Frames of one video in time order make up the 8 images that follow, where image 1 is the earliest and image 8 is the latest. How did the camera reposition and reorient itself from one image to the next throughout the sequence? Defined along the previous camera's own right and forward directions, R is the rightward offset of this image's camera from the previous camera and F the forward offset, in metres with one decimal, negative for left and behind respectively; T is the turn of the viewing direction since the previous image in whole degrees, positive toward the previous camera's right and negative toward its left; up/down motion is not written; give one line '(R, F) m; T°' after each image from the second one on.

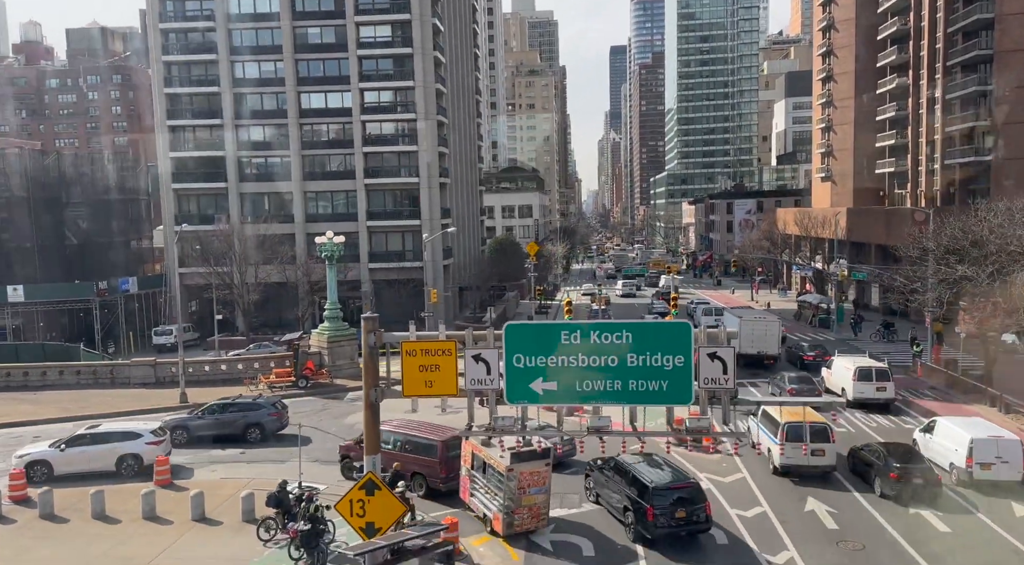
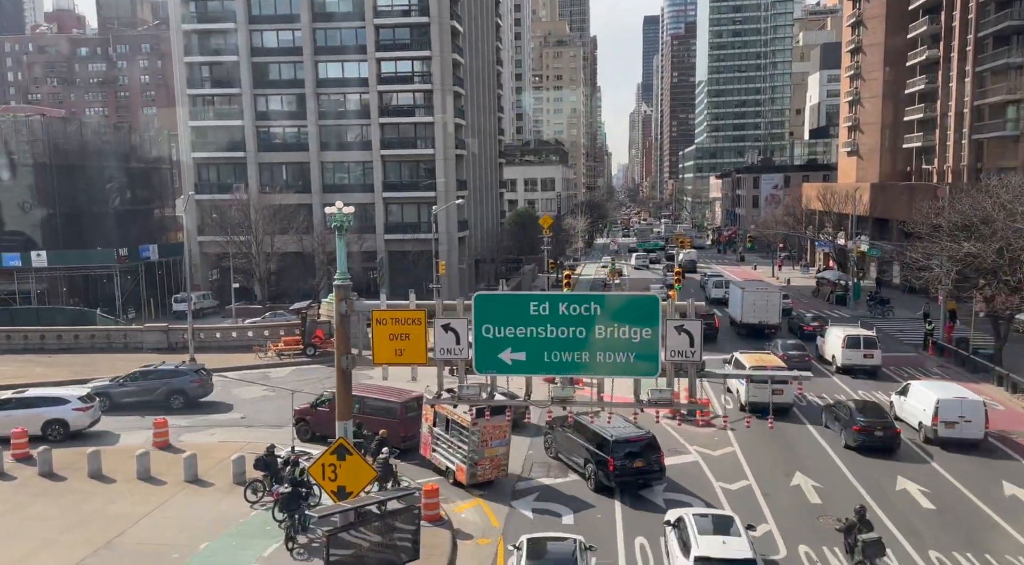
(+1.0, 0.0) m; -2°
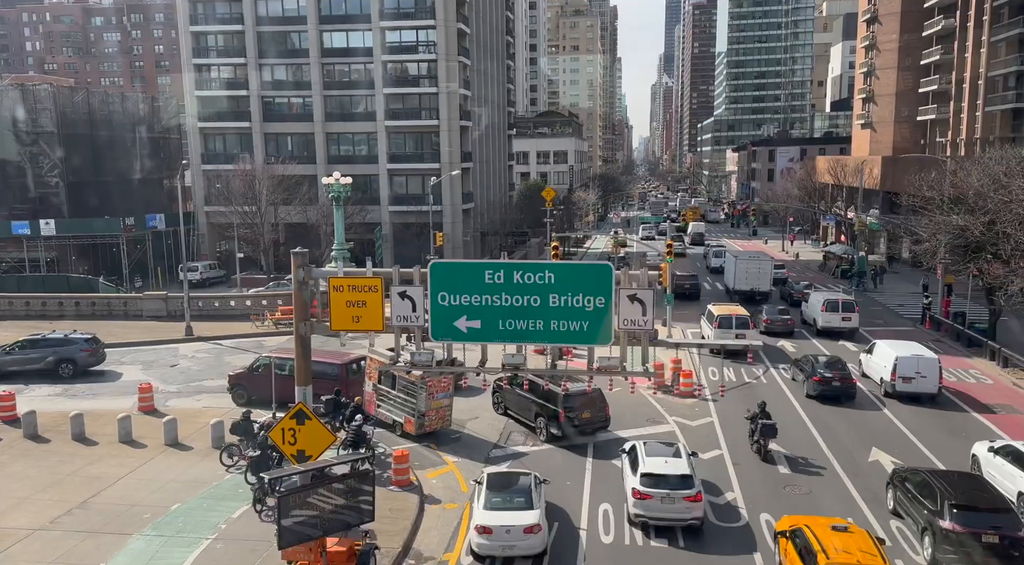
(+1.1, 0.0) m; -1°
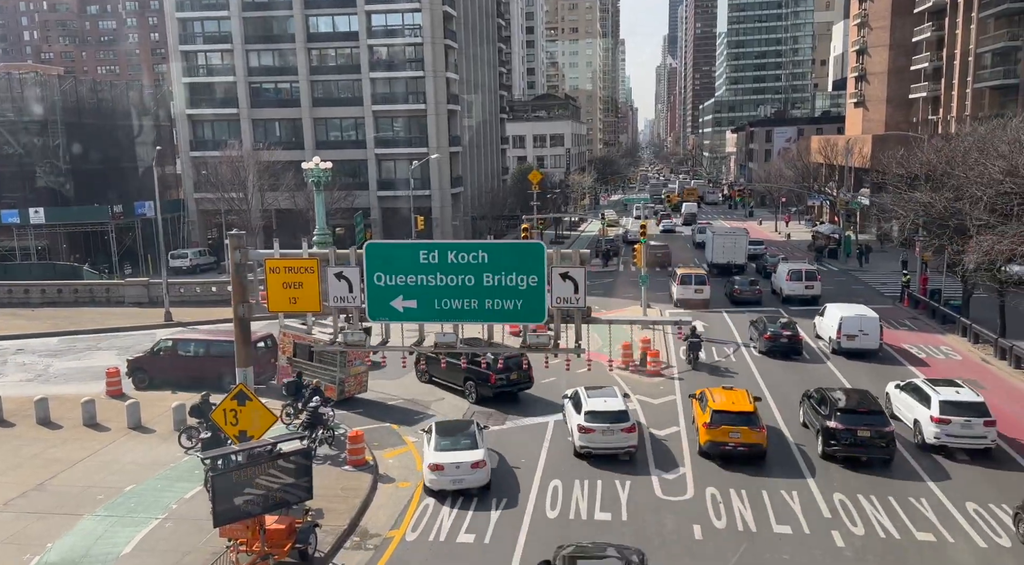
(+1.3, -0.1) m; 0°
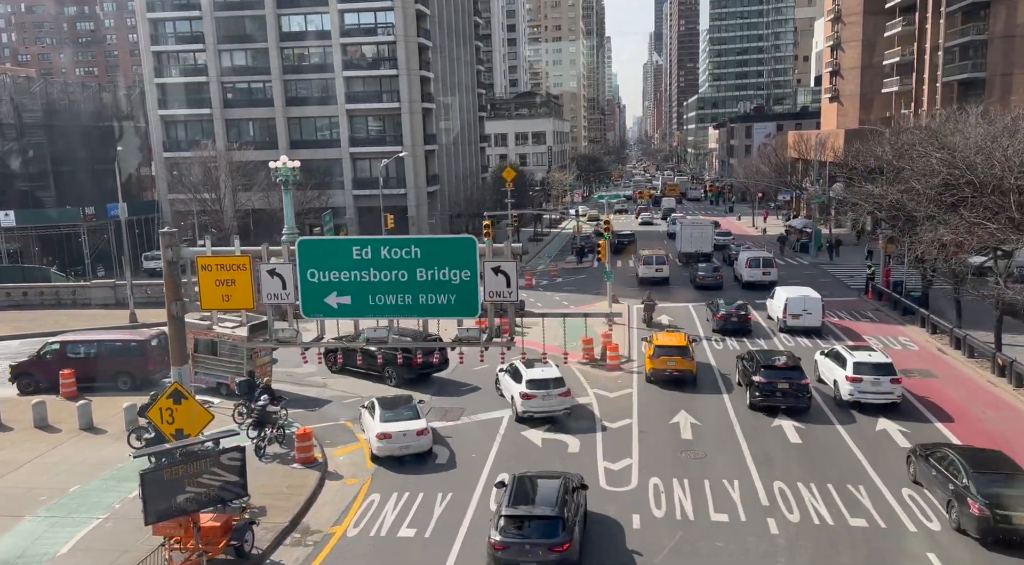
(+1.0, -0.1) m; +1°
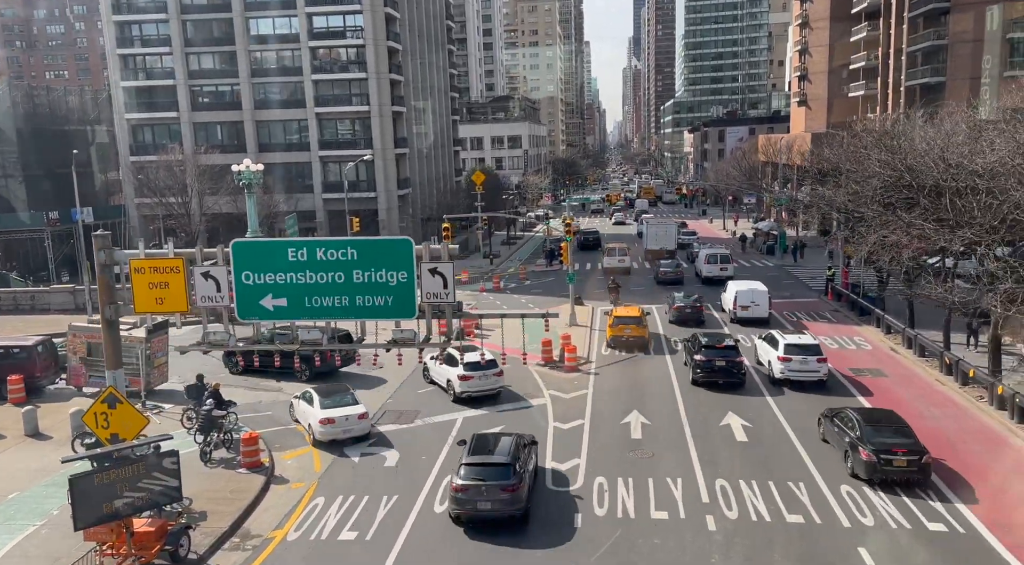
(+0.8, -0.1) m; +2°
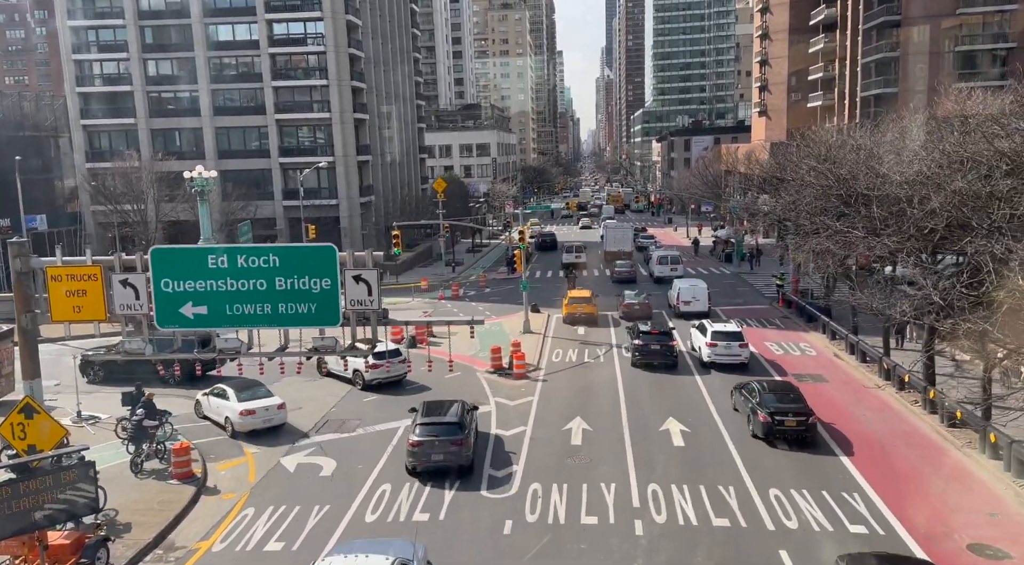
(+0.9, 0.0) m; +2°
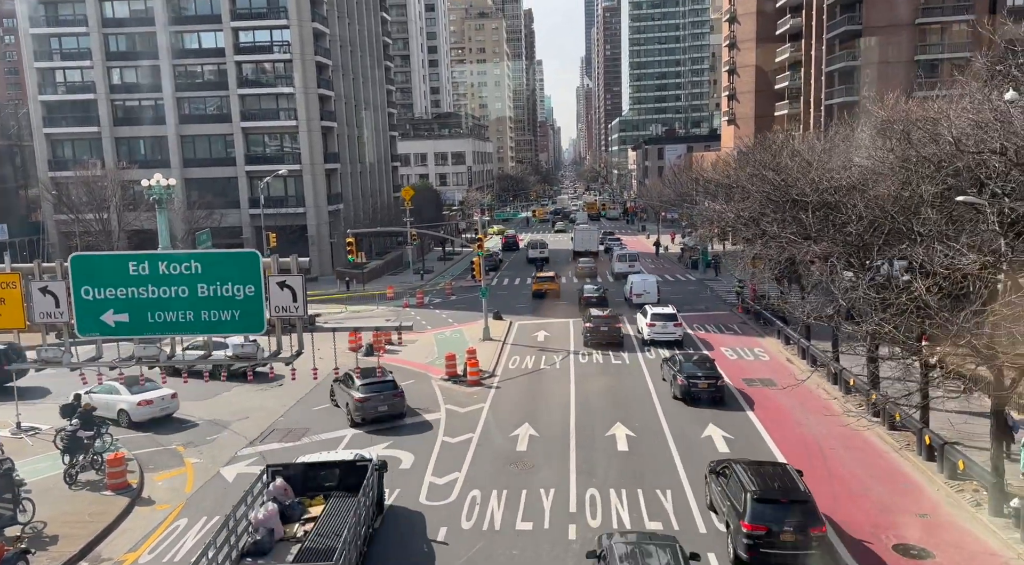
(+1.0, 0.0) m; +2°
